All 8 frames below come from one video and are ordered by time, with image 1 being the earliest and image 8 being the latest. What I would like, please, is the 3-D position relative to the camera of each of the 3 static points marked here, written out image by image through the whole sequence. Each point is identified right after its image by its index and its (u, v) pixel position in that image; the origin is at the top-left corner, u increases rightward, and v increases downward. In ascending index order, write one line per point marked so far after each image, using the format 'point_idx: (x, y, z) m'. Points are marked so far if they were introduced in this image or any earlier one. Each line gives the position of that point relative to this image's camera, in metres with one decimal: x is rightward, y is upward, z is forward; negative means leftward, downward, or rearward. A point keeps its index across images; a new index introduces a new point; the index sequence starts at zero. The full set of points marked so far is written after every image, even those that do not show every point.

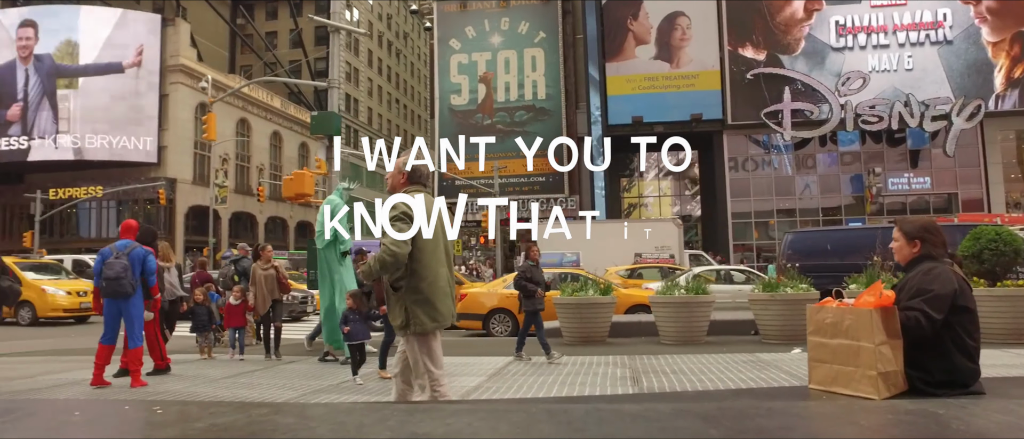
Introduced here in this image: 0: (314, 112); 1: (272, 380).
0: (-3.6, +2.0, +12.2) m
1: (-2.6, -1.7, +7.2) m
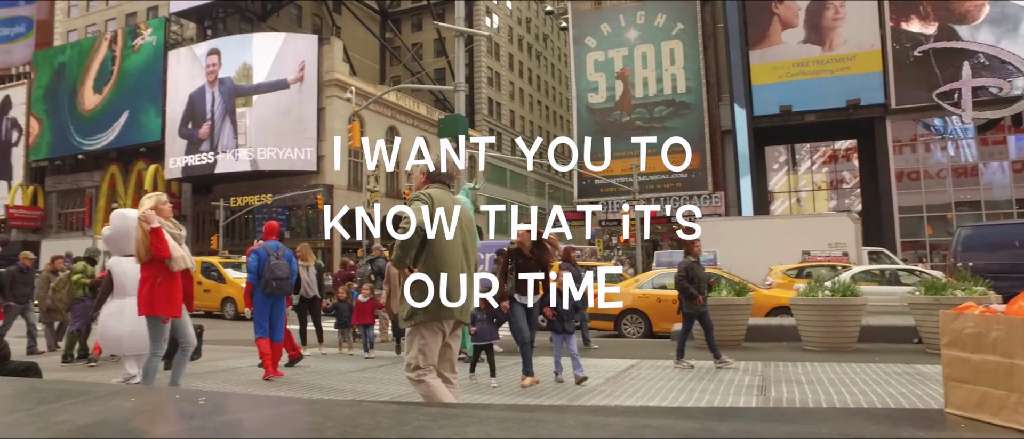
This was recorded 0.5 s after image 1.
0: (-1.3, +1.9, +12.6) m
1: (-1.3, -1.8, +7.5) m
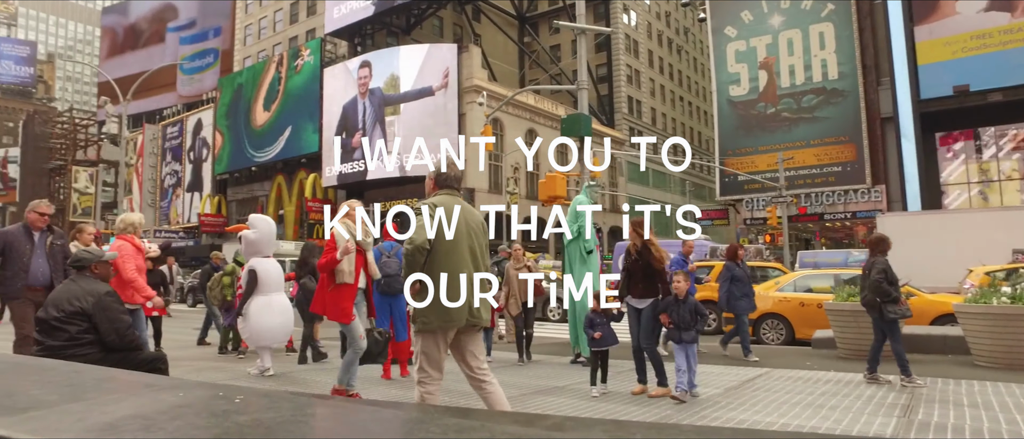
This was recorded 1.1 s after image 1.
0: (+1.0, +1.9, +12.5) m
1: (0.0, -1.8, +7.5) m
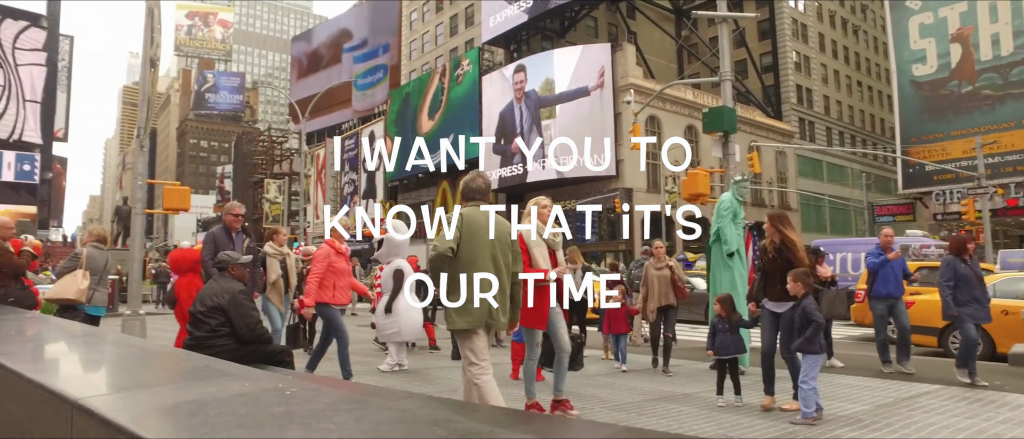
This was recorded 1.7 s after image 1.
0: (+3.5, +2.0, +11.8) m
1: (+1.3, -1.8, +7.2) m
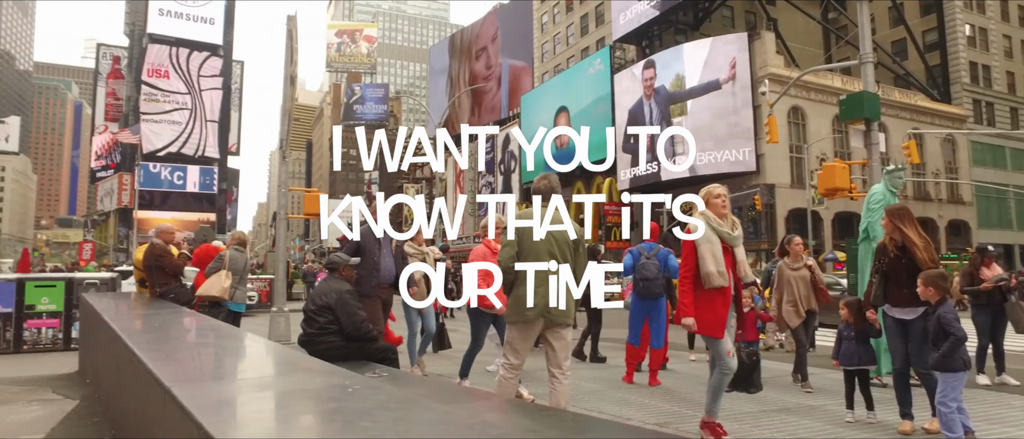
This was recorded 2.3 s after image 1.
0: (+5.4, +2.0, +10.9) m
1: (+2.5, -1.7, +6.8) m
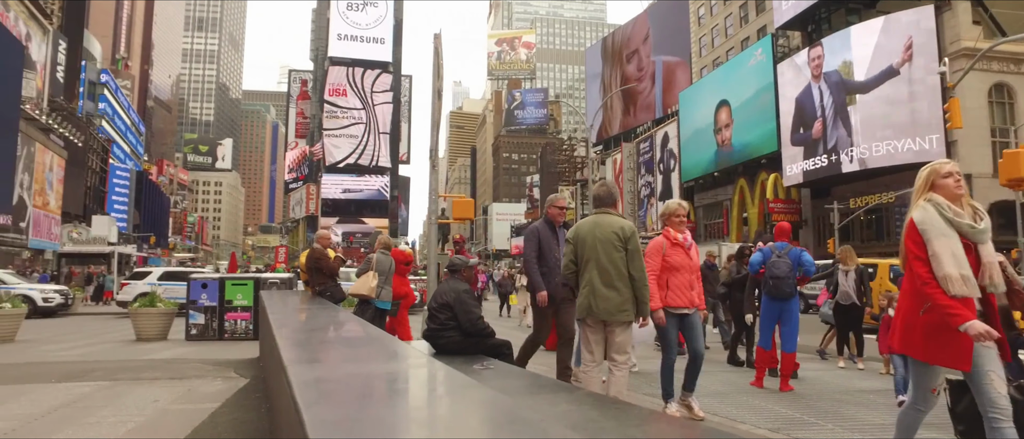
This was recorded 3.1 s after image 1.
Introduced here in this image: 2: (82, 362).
0: (+7.5, +2.1, +9.6) m
1: (+3.7, -1.7, +6.3) m
2: (-4.9, -1.6, +7.7) m
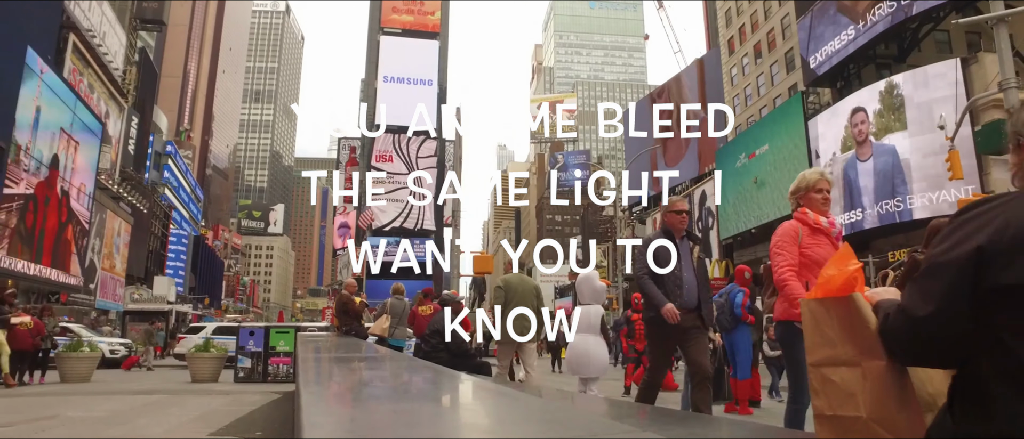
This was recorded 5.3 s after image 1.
0: (+7.5, +1.4, +10.6) m
1: (+3.6, -2.2, +7.2) m
2: (-5.0, -2.4, +9.1) m
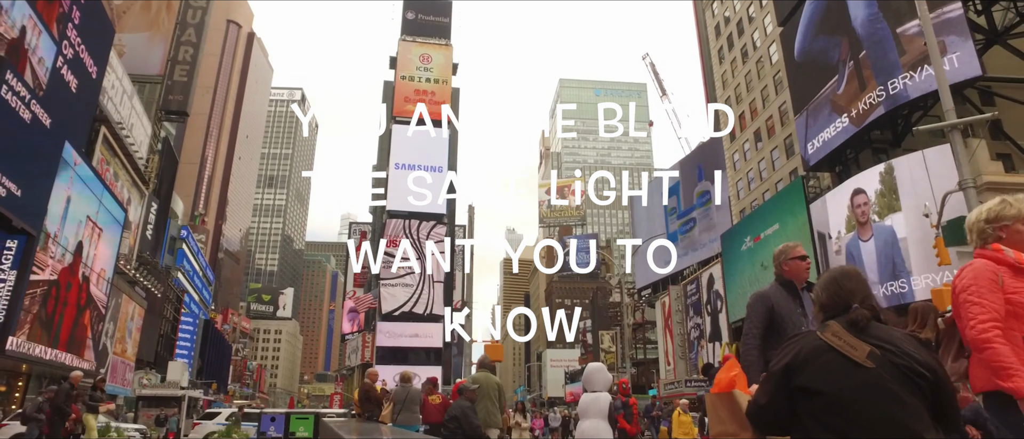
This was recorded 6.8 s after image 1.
0: (+7.7, -0.2, +11.5) m
1: (+3.7, -3.3, +7.8) m
2: (-4.8, -3.7, +9.8) m
